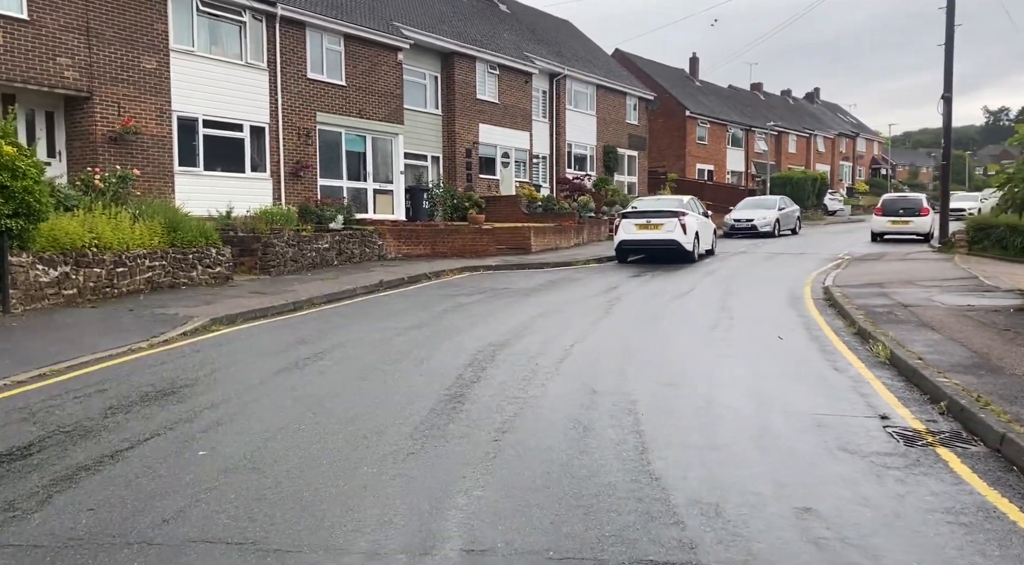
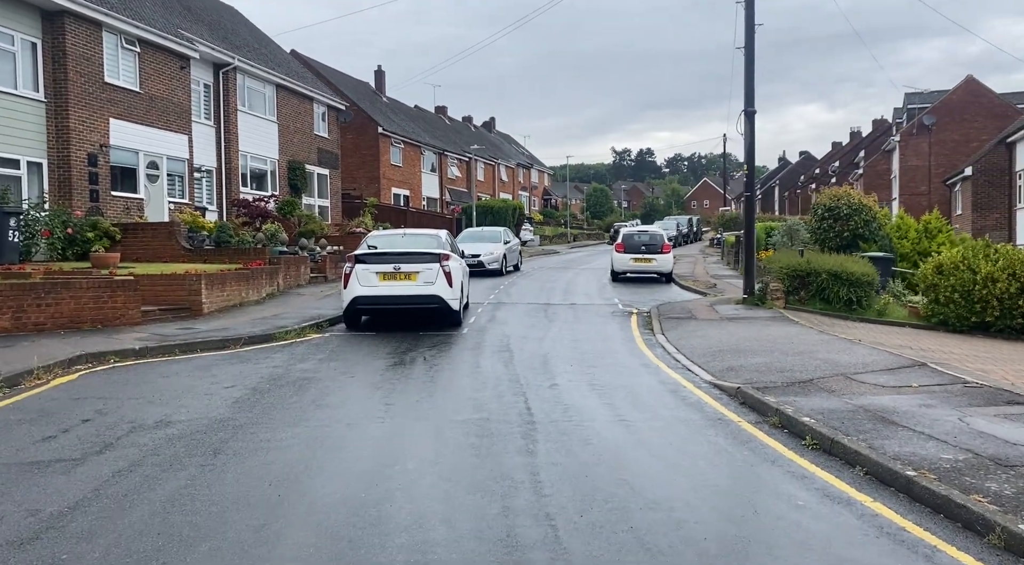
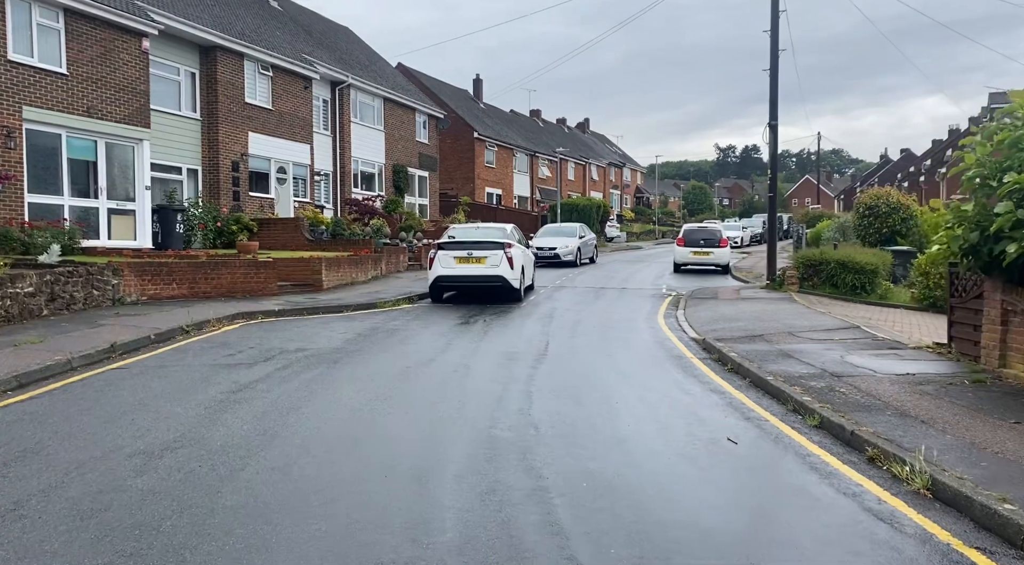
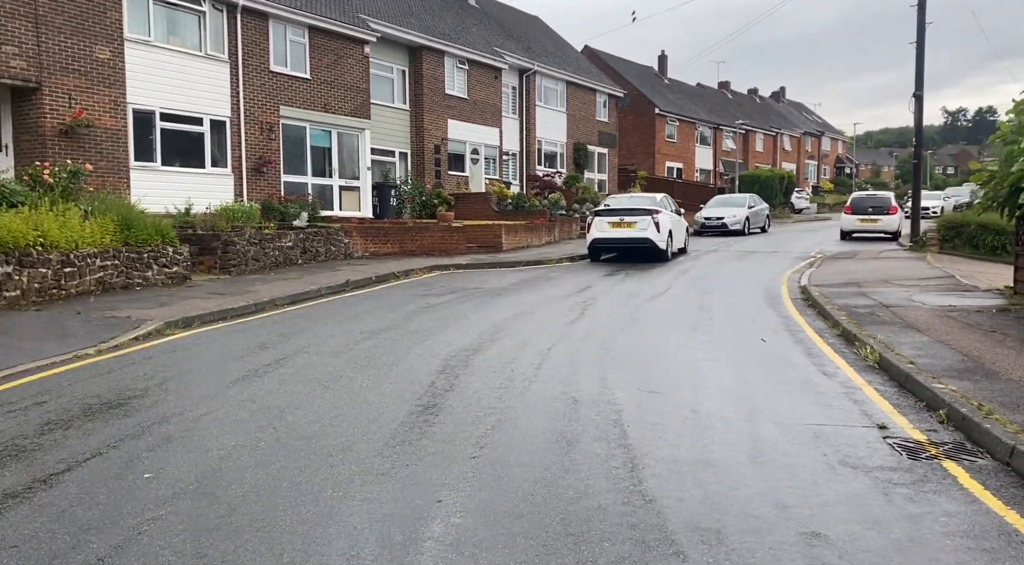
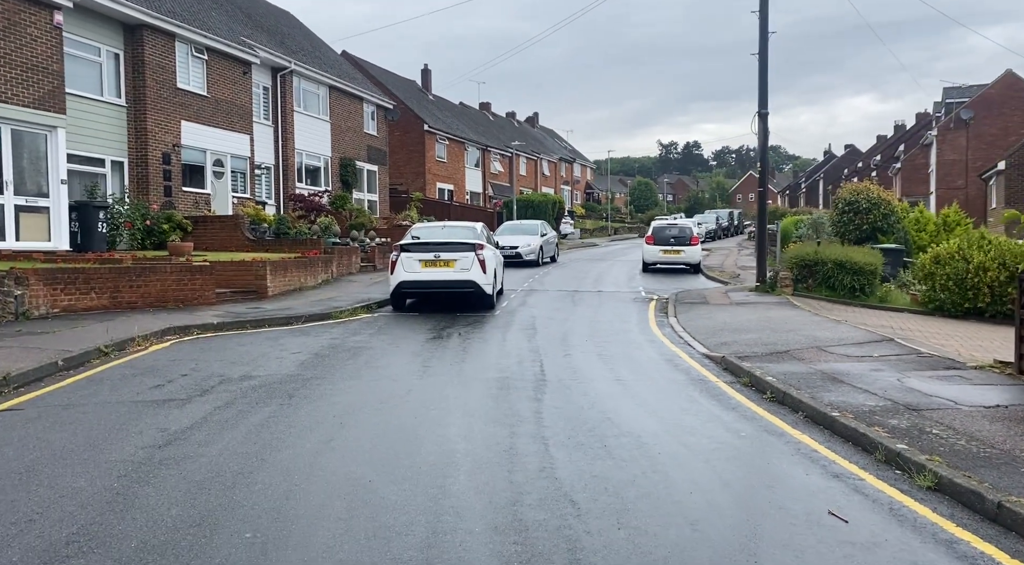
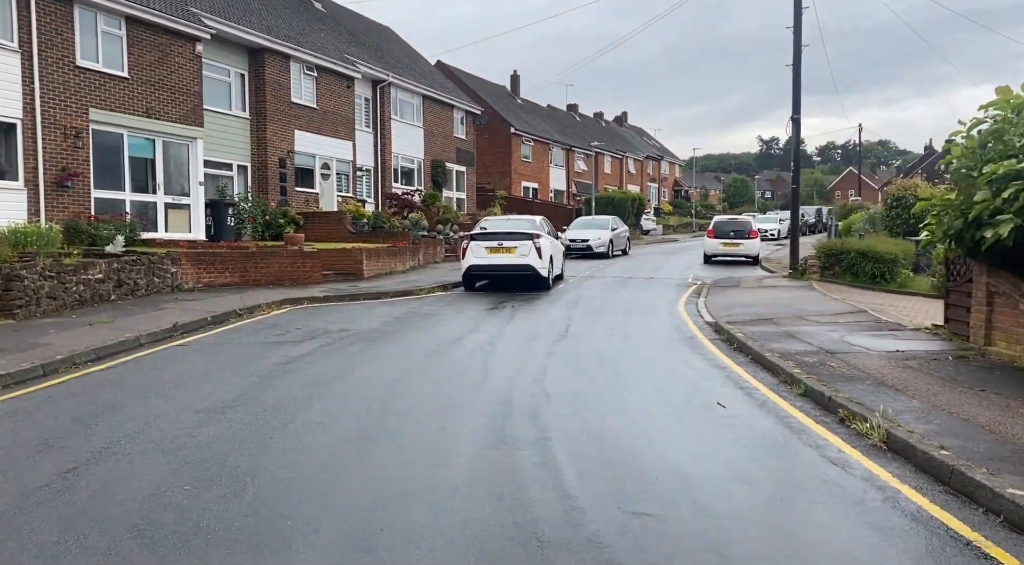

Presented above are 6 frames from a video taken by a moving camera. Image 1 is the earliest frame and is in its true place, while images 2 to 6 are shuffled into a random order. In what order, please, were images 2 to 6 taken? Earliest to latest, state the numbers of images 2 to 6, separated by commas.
4, 6, 3, 5, 2
